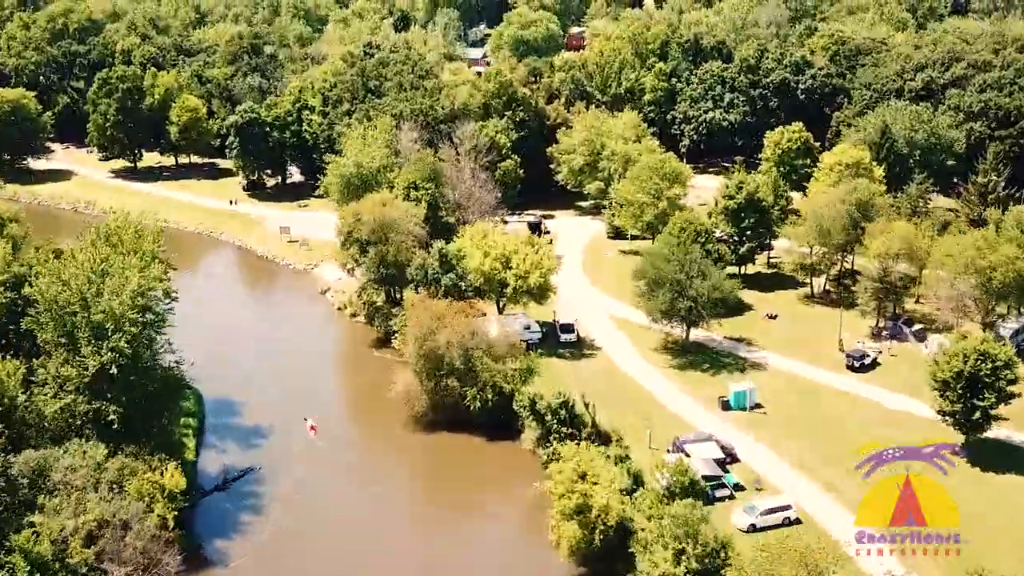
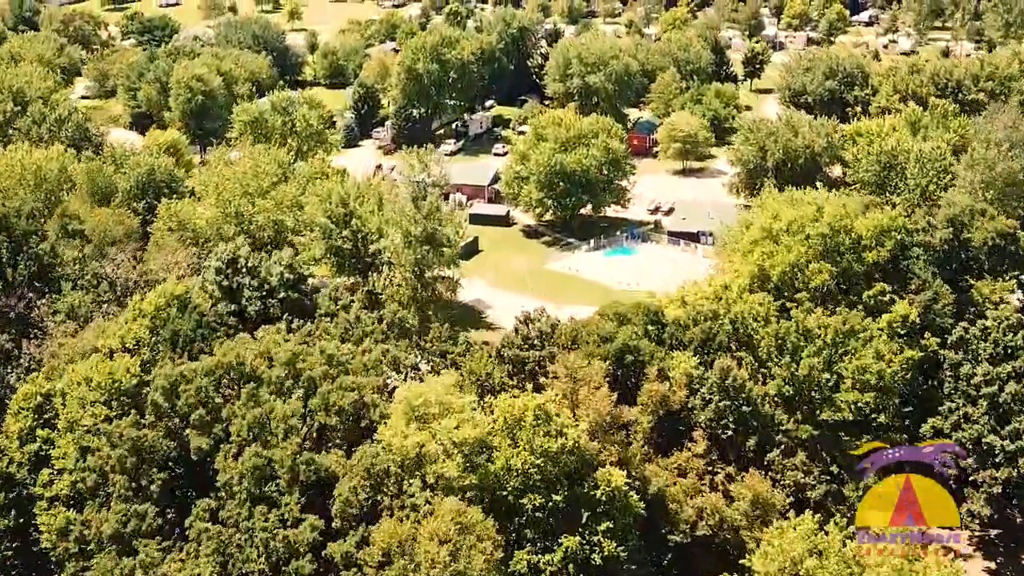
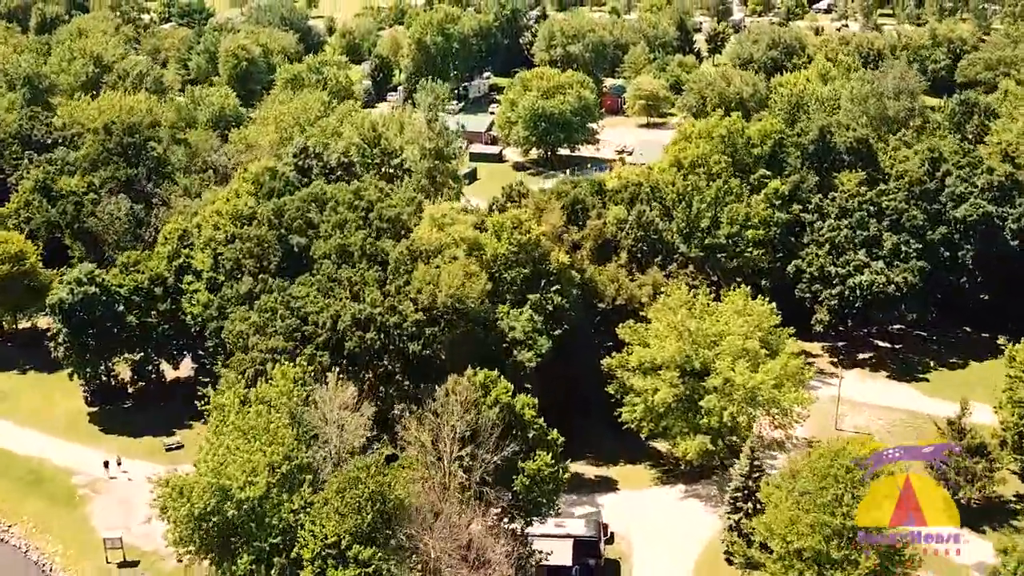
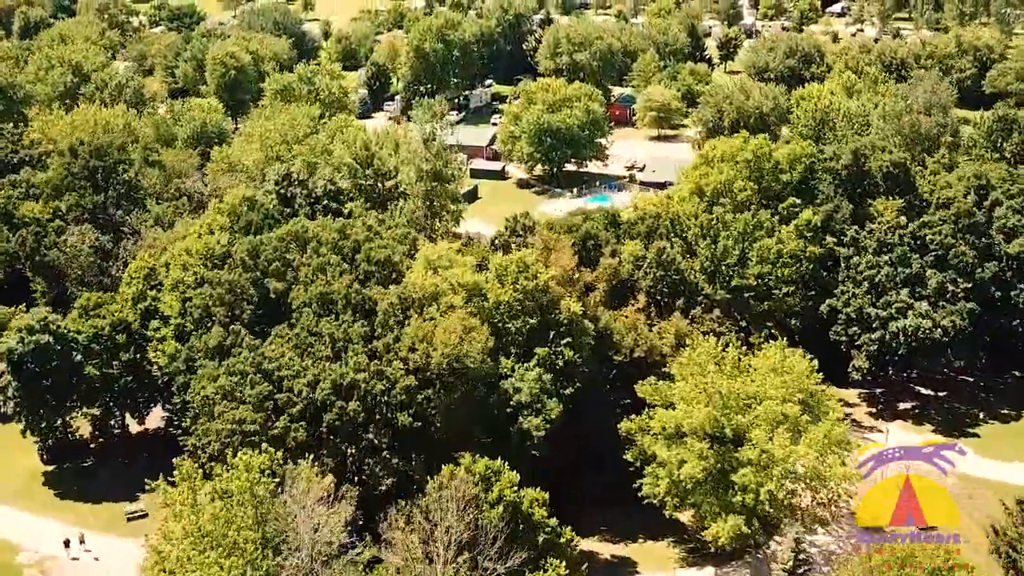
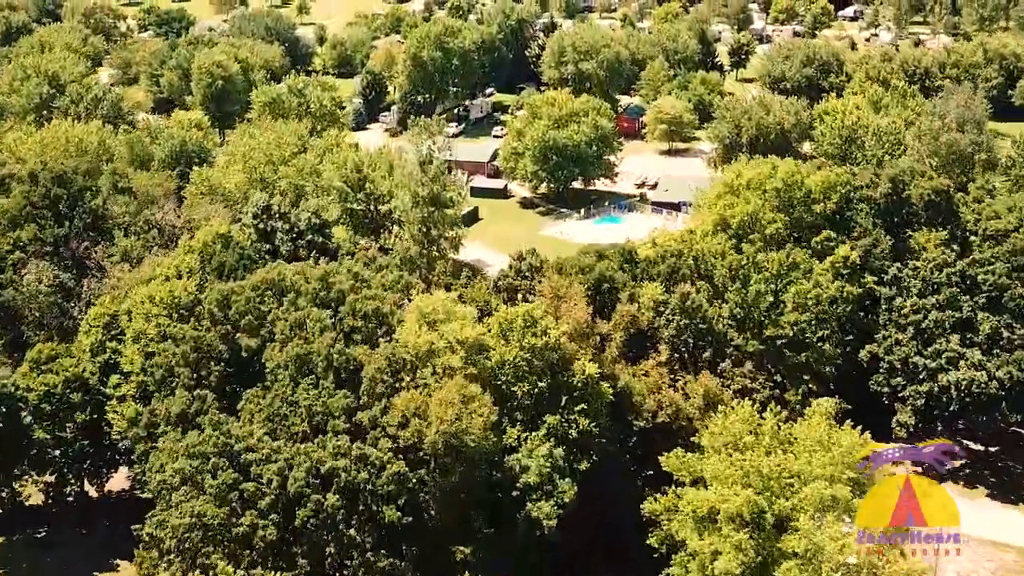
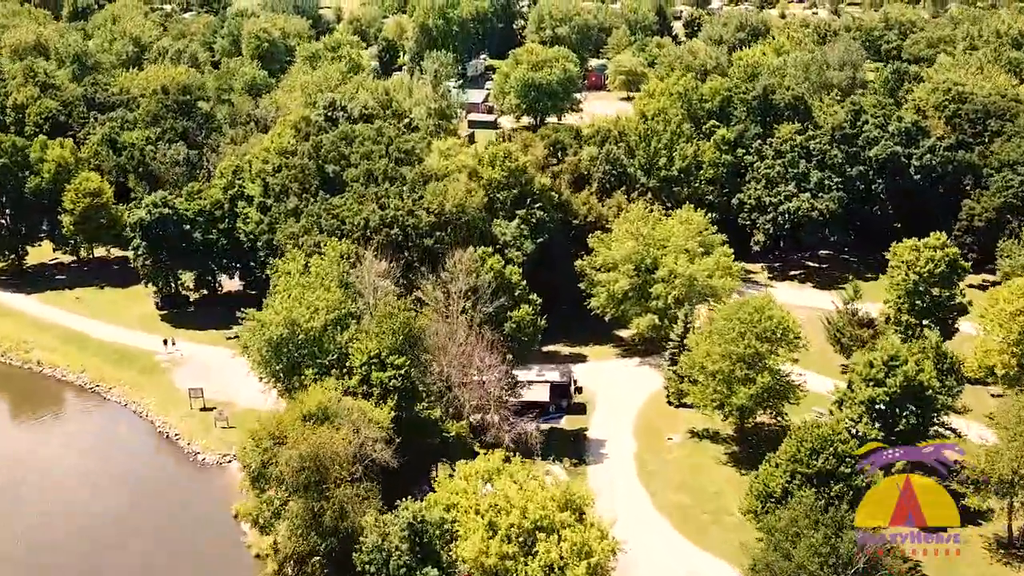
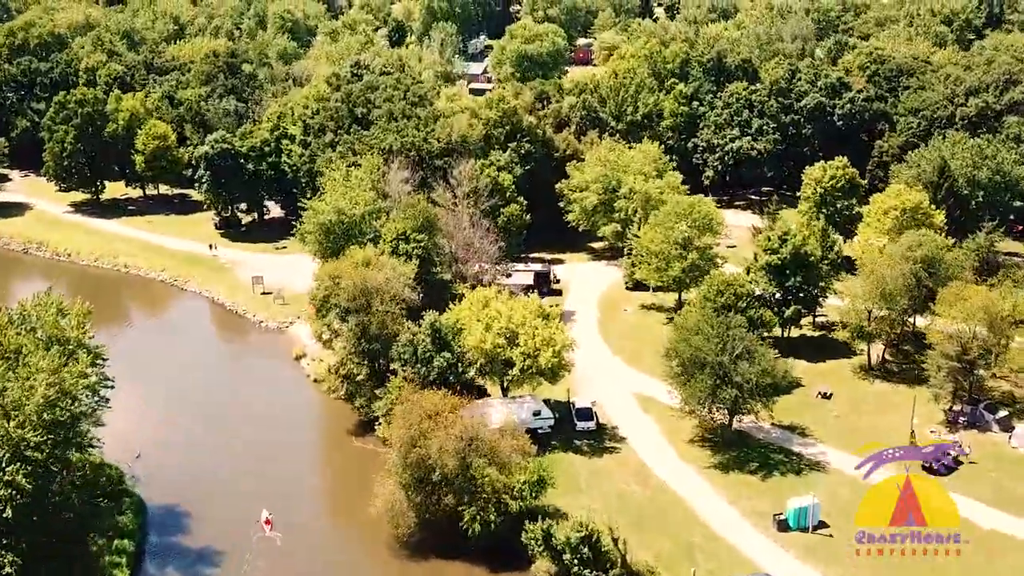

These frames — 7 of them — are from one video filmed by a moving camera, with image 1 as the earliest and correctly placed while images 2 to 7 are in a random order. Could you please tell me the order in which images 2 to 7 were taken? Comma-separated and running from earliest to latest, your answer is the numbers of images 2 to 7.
7, 6, 3, 4, 5, 2
